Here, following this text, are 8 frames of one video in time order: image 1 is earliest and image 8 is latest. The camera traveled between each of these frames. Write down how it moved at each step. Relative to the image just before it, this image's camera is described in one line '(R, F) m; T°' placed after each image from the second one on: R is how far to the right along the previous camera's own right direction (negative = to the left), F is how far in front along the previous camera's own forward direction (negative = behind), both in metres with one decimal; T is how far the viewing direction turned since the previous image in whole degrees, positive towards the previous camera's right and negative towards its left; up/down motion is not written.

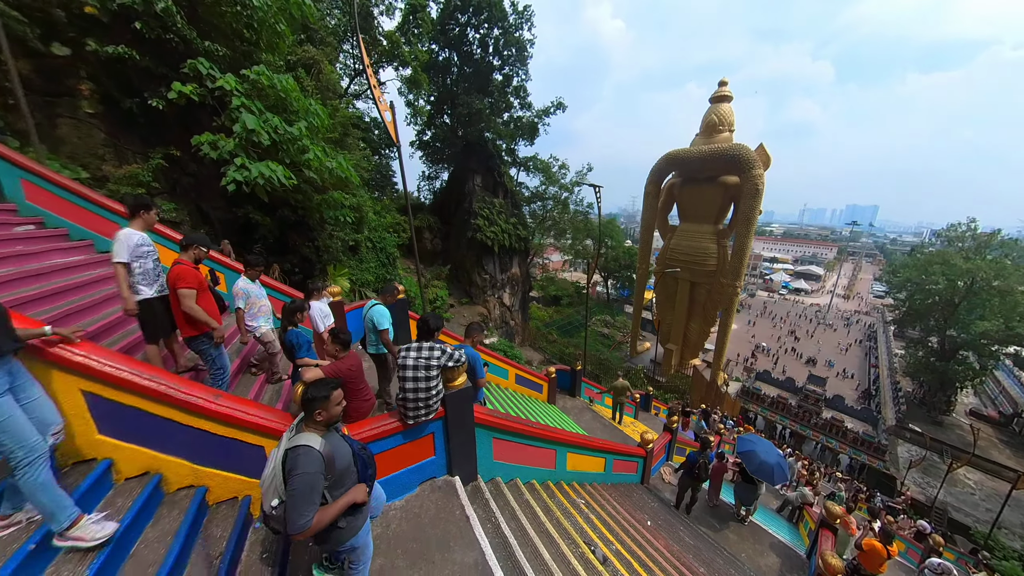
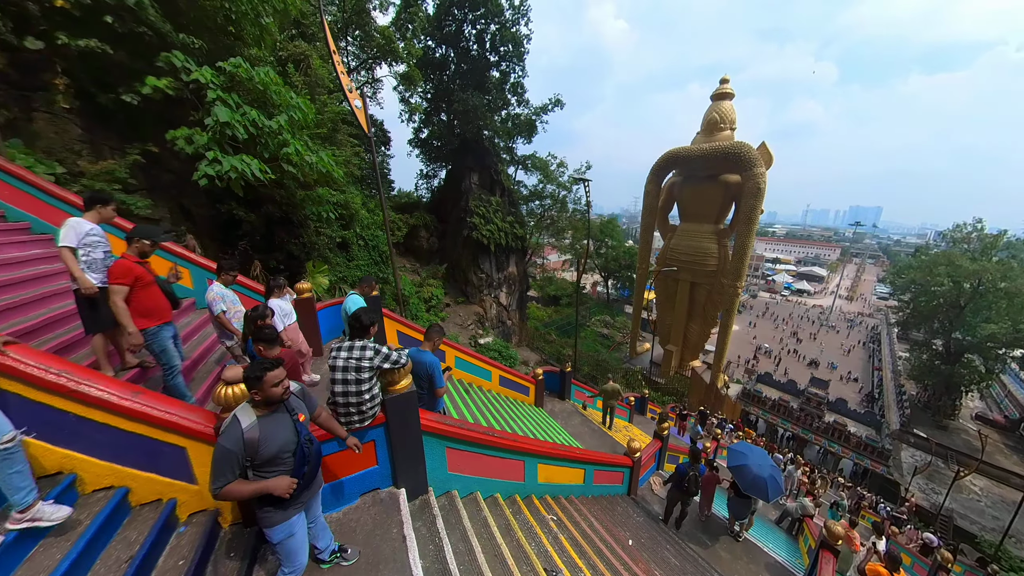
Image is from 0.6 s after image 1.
(+0.3, +0.3) m; 0°
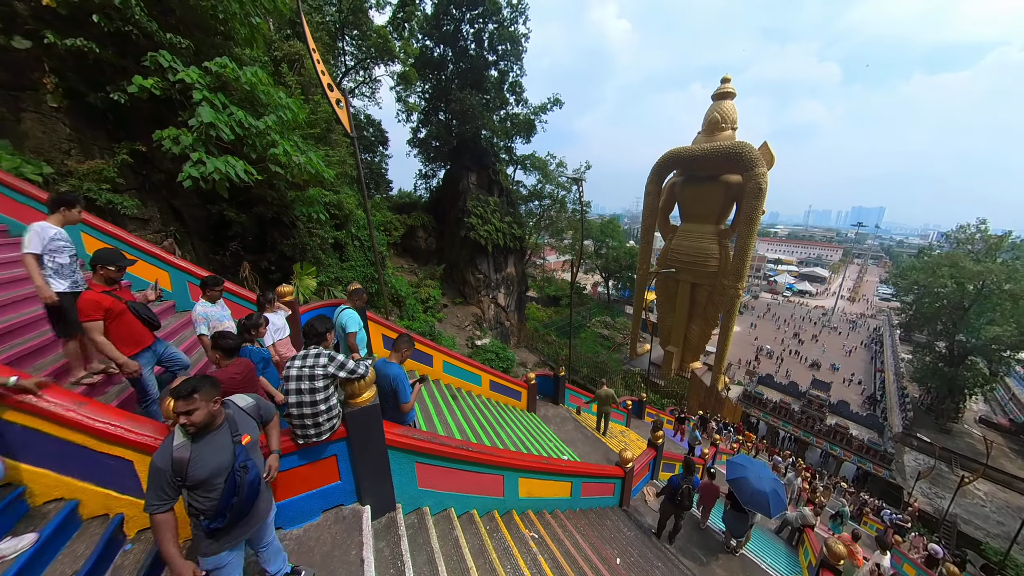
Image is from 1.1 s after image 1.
(+0.2, +0.1) m; 0°
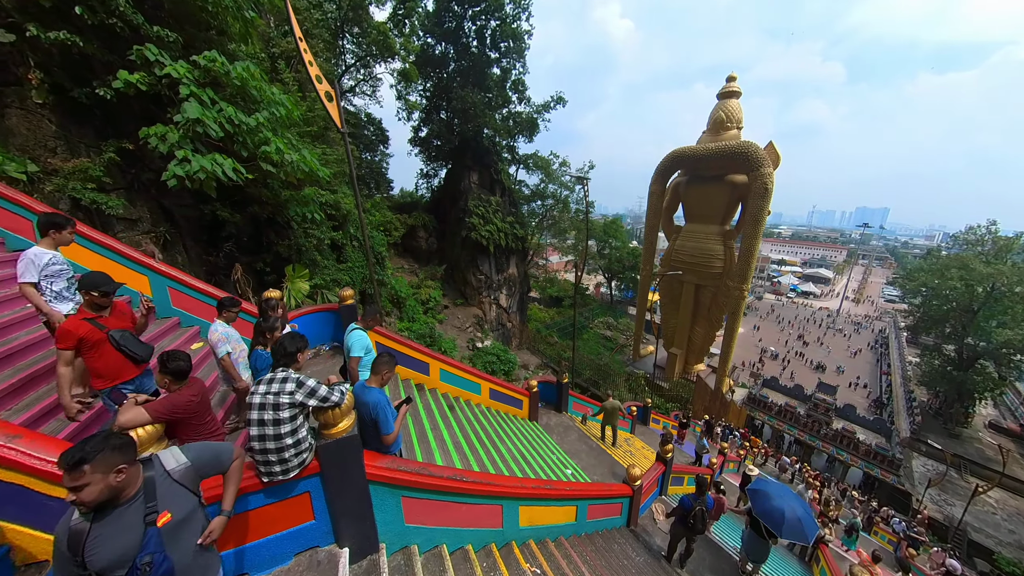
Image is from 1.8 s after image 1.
(0.0, +0.2) m; 0°
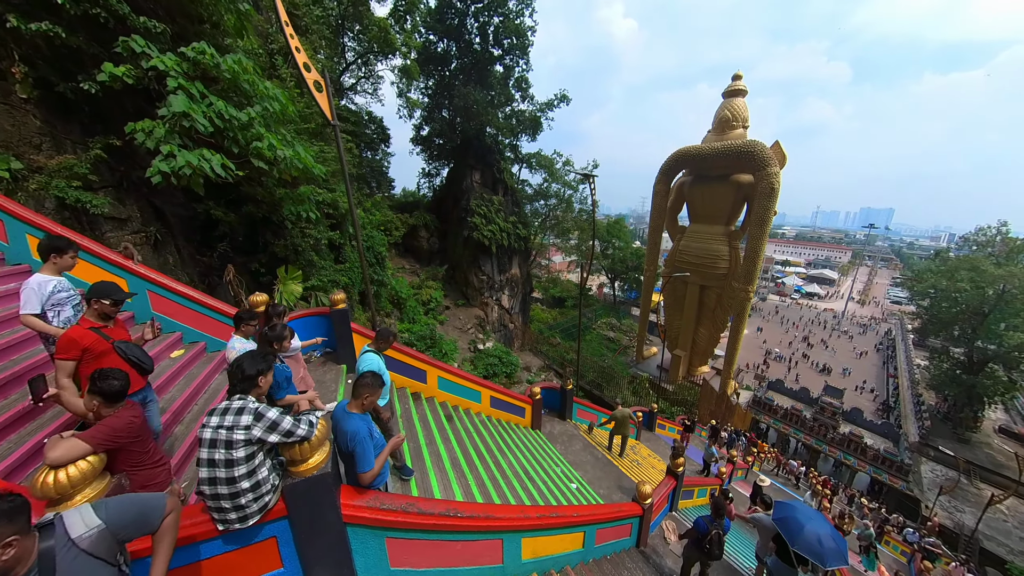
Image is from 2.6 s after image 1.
(0.0, +0.2) m; 0°
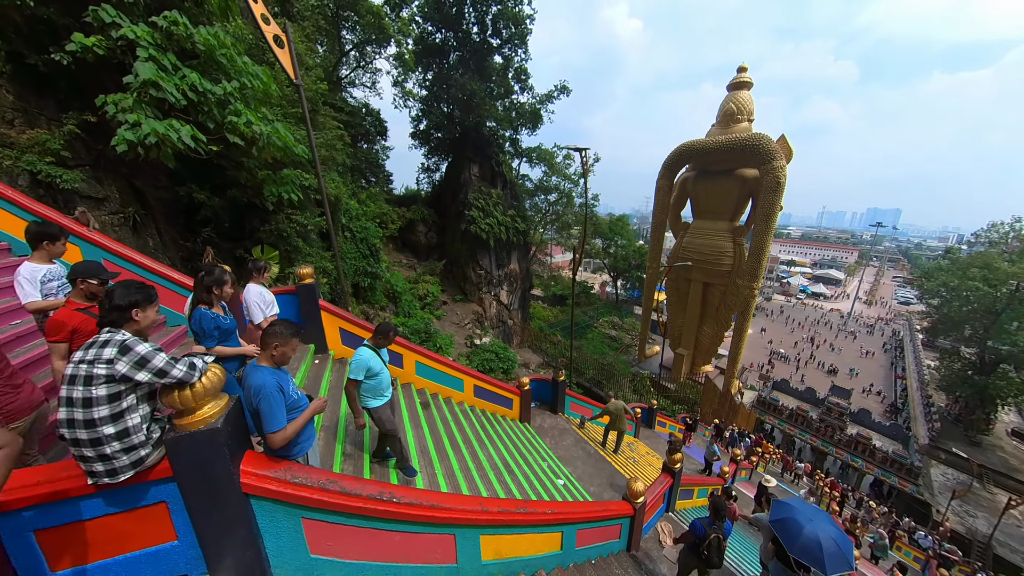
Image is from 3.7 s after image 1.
(+0.2, +0.3) m; -1°
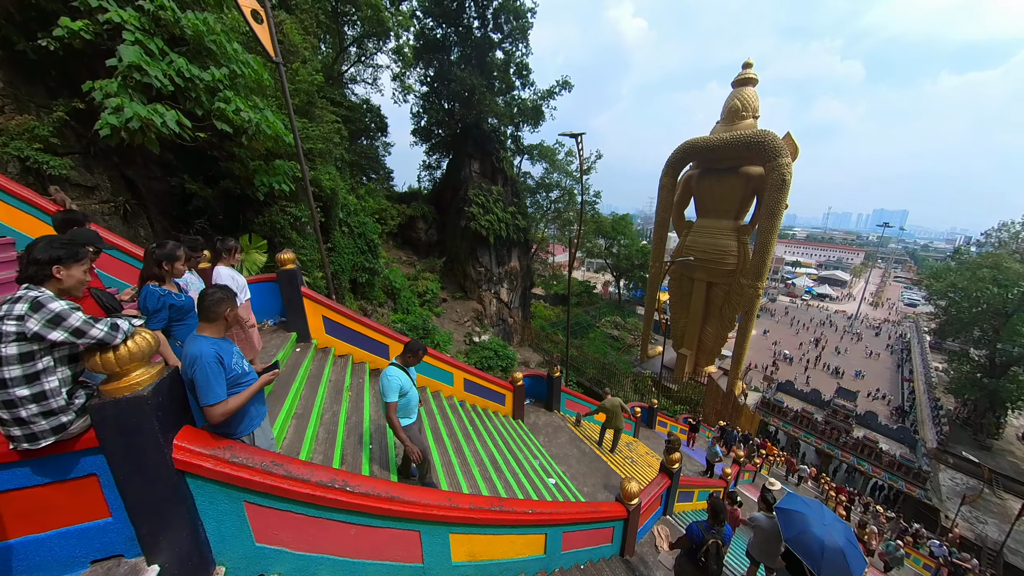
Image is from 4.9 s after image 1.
(+0.1, +0.2) m; 0°
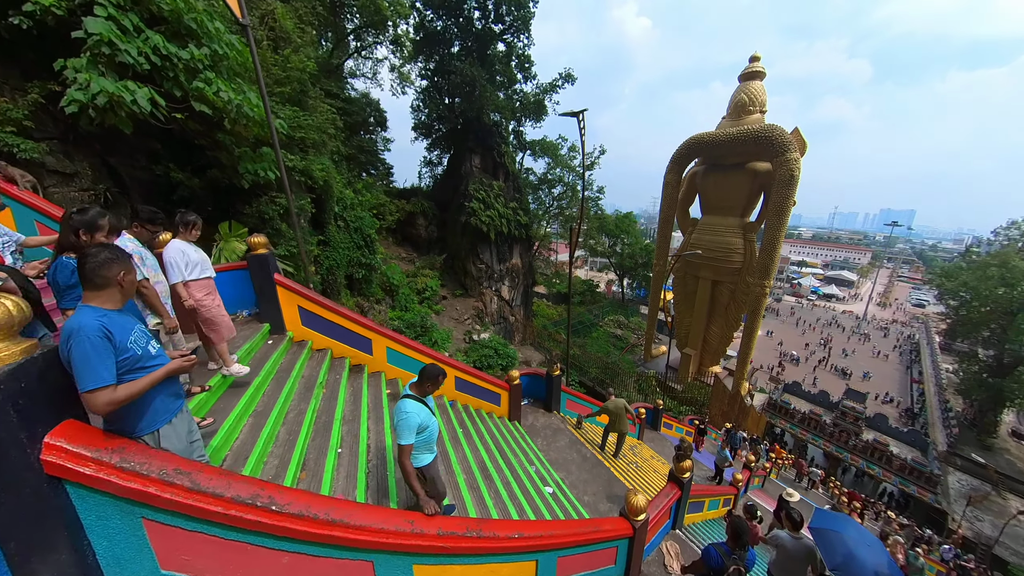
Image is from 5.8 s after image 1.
(+0.1, +0.3) m; 0°
